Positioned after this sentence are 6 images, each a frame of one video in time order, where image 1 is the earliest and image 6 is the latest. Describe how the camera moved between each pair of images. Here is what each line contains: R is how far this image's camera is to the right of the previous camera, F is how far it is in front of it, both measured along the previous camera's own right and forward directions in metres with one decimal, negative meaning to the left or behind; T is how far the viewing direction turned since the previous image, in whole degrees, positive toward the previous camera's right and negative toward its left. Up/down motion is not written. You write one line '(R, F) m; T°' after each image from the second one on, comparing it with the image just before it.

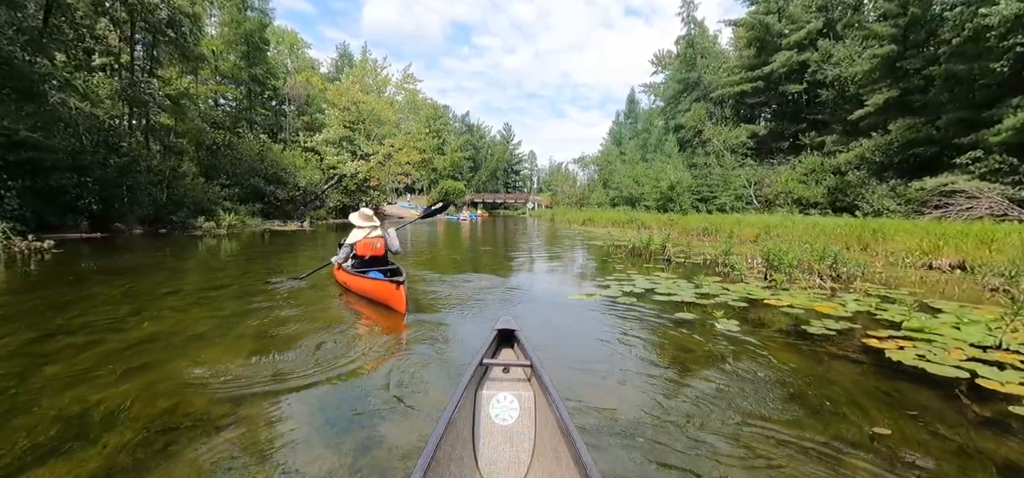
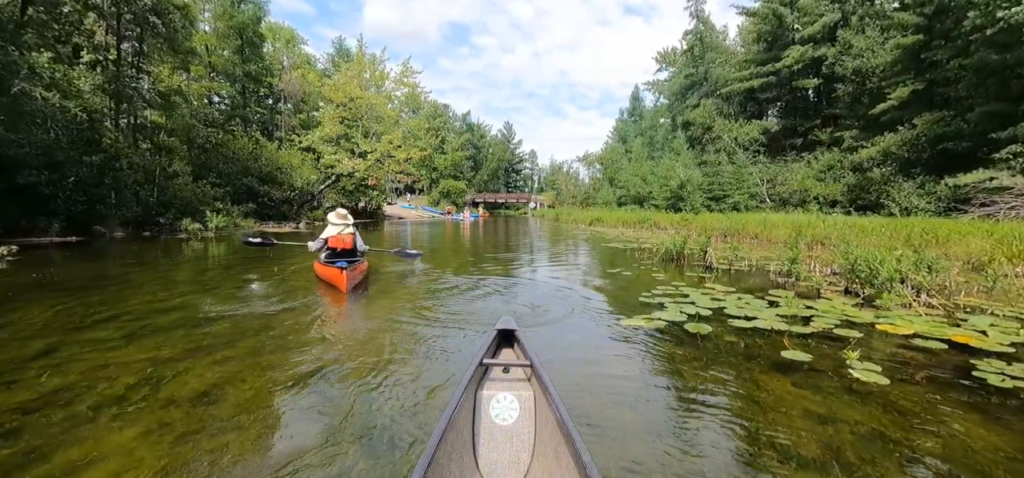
(-0.4, +1.2) m; 0°
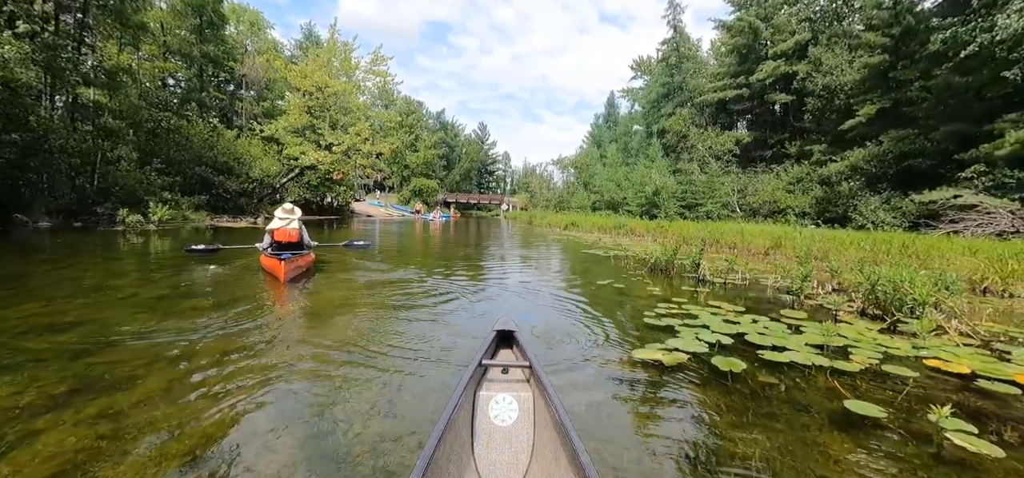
(-0.2, +0.8) m; +4°
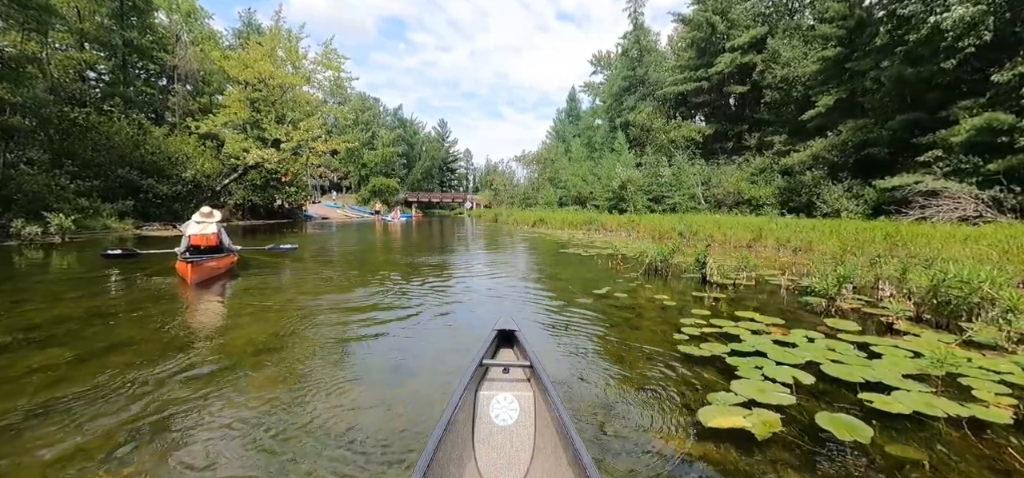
(-0.2, +1.2) m; +5°
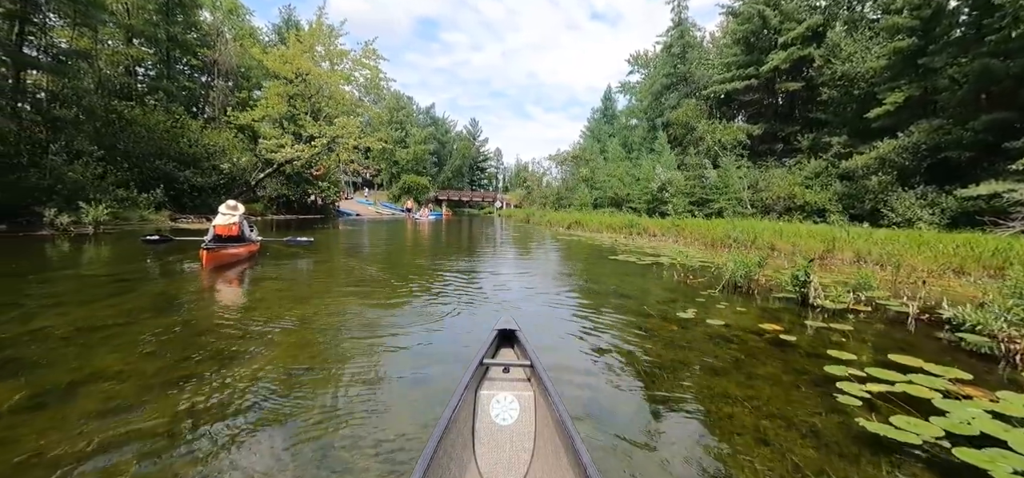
(-0.5, +1.0) m; -4°
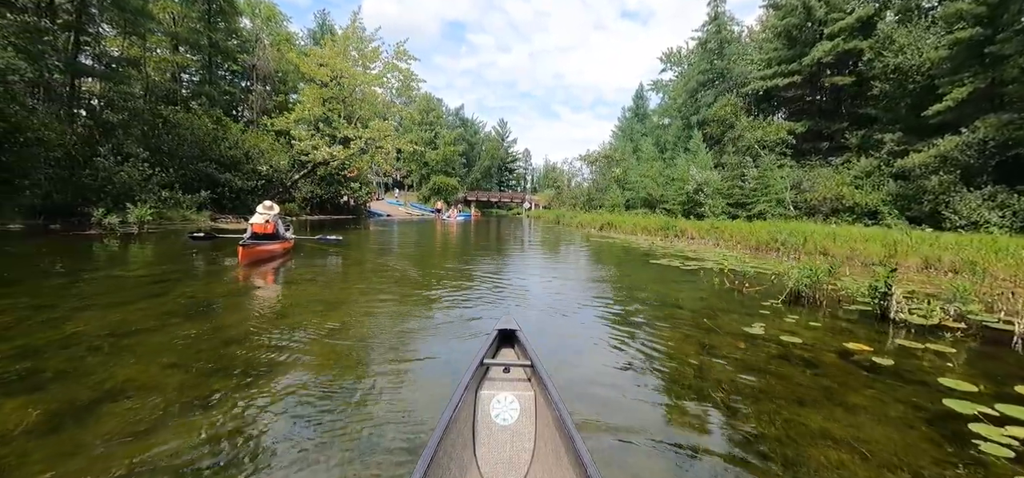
(-0.2, +0.4) m; -4°
